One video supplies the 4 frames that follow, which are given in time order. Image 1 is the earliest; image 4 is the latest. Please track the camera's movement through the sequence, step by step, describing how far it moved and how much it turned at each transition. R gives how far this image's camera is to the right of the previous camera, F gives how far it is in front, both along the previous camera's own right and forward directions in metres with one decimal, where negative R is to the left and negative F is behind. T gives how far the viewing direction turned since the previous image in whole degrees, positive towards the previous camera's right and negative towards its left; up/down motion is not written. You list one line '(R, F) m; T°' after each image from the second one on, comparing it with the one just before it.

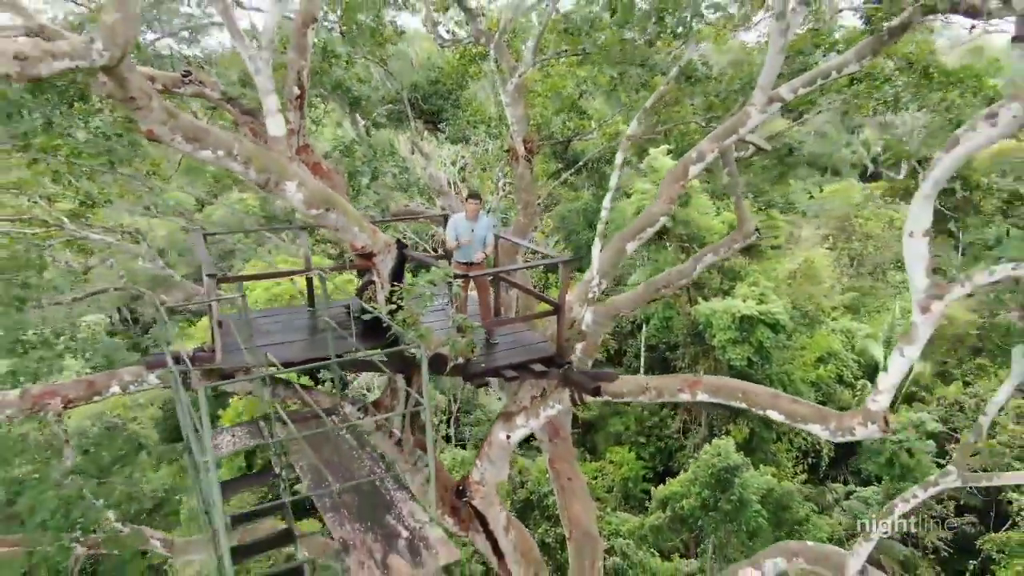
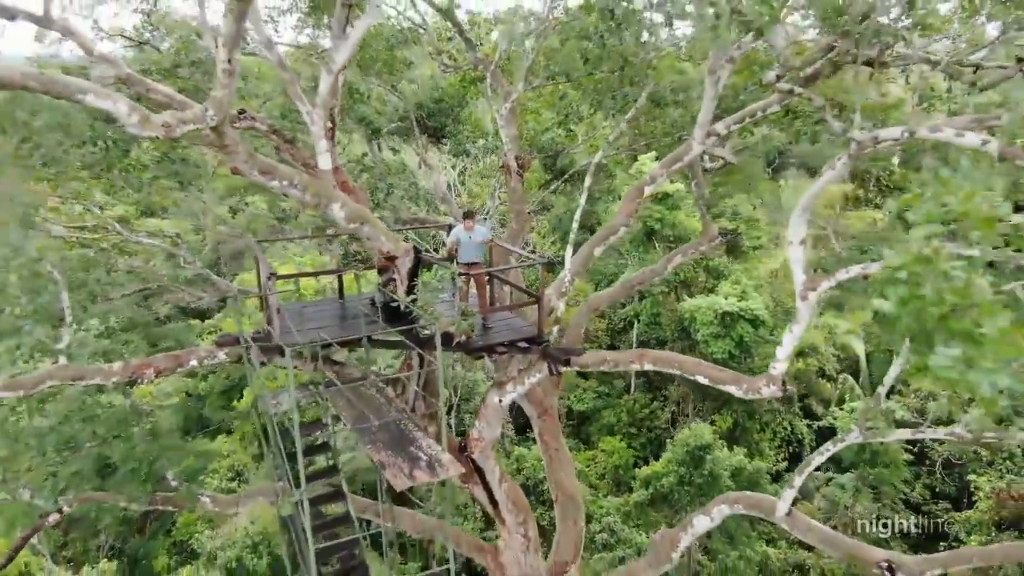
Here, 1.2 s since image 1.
(+0.1, -1.3) m; 0°
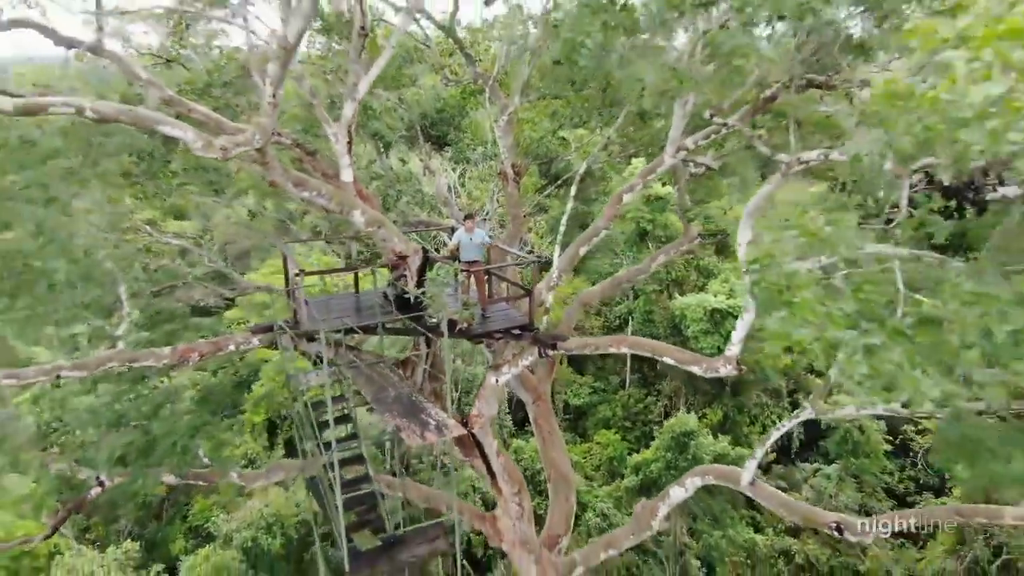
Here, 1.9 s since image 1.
(+0.1, -0.9) m; 0°
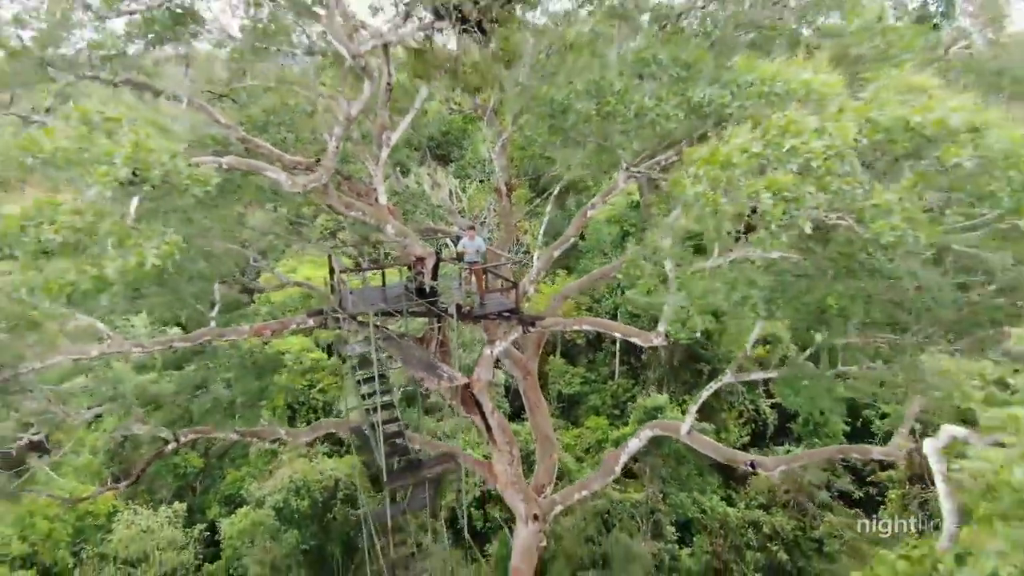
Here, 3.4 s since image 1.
(+0.1, -2.2) m; 0°
